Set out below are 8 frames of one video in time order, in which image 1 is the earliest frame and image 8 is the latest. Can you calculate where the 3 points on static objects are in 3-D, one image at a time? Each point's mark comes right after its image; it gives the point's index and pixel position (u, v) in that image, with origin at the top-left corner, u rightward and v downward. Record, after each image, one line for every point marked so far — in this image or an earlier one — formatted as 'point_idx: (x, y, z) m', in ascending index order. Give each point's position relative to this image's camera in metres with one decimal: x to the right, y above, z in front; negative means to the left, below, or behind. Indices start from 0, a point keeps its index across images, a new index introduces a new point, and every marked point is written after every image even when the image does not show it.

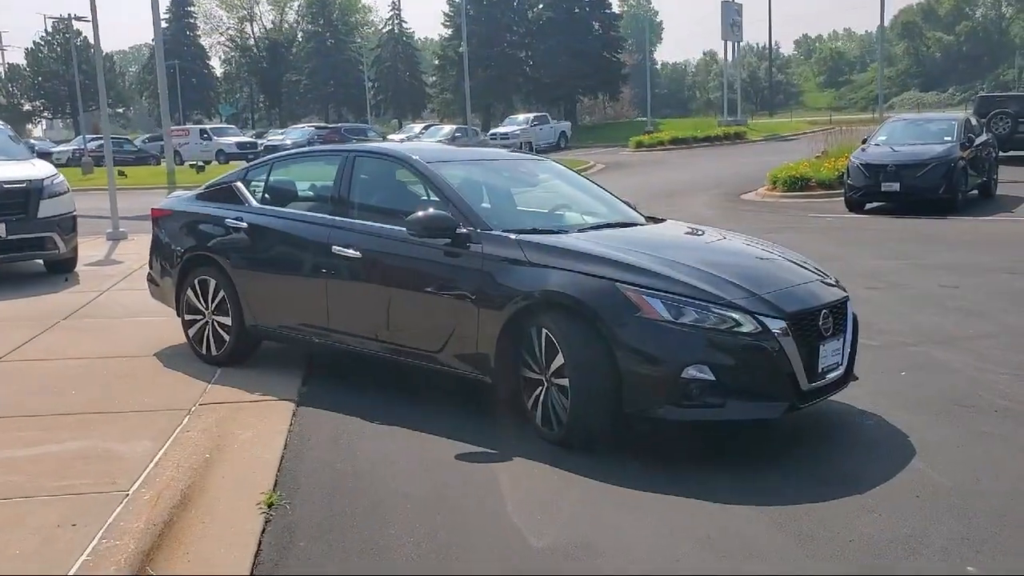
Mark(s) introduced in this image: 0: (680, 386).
0: (+0.9, -0.5, +4.9) m
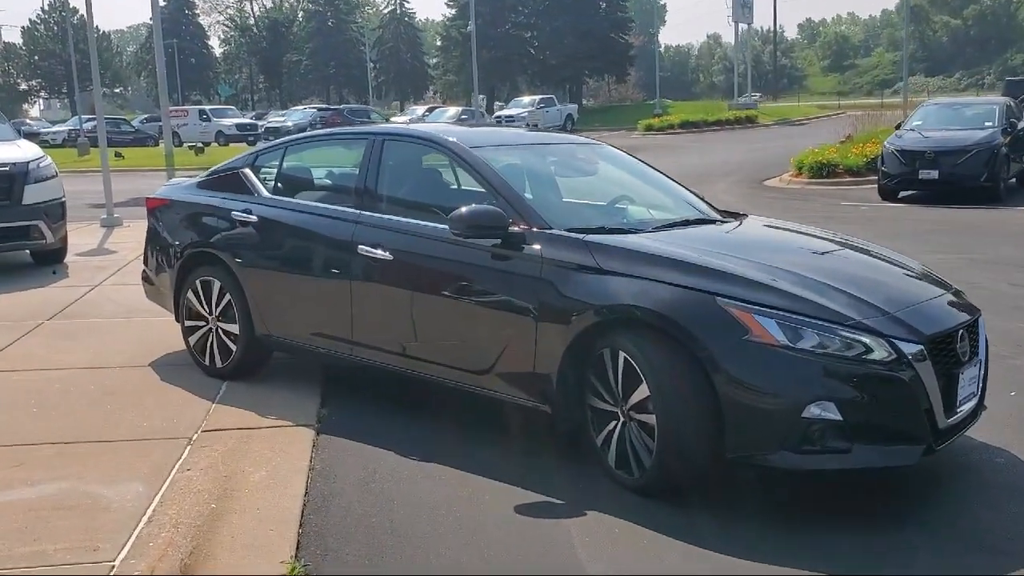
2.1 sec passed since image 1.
0: (+1.3, -0.6, +4.0) m
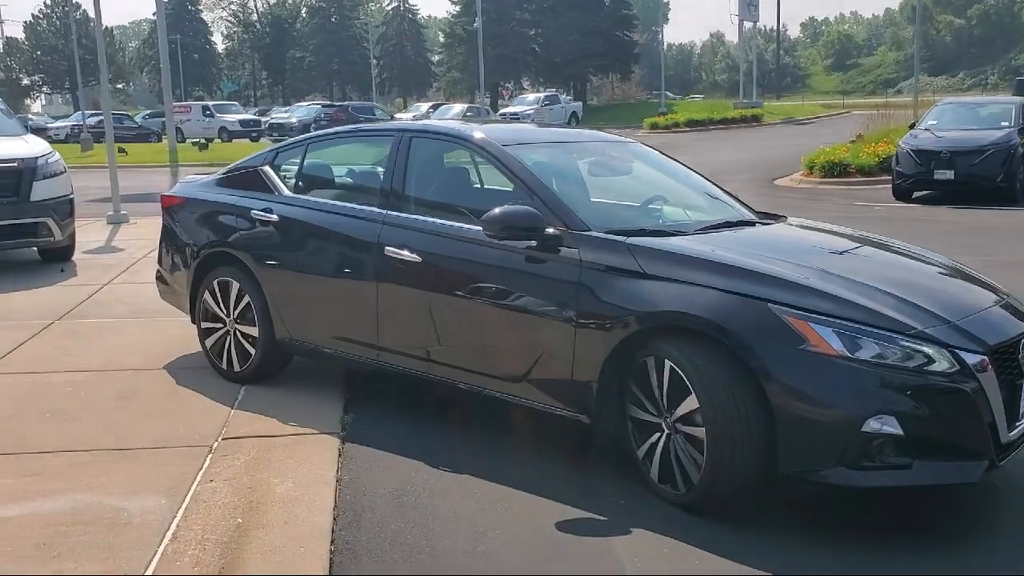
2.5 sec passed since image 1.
0: (+1.4, -0.6, +3.8) m
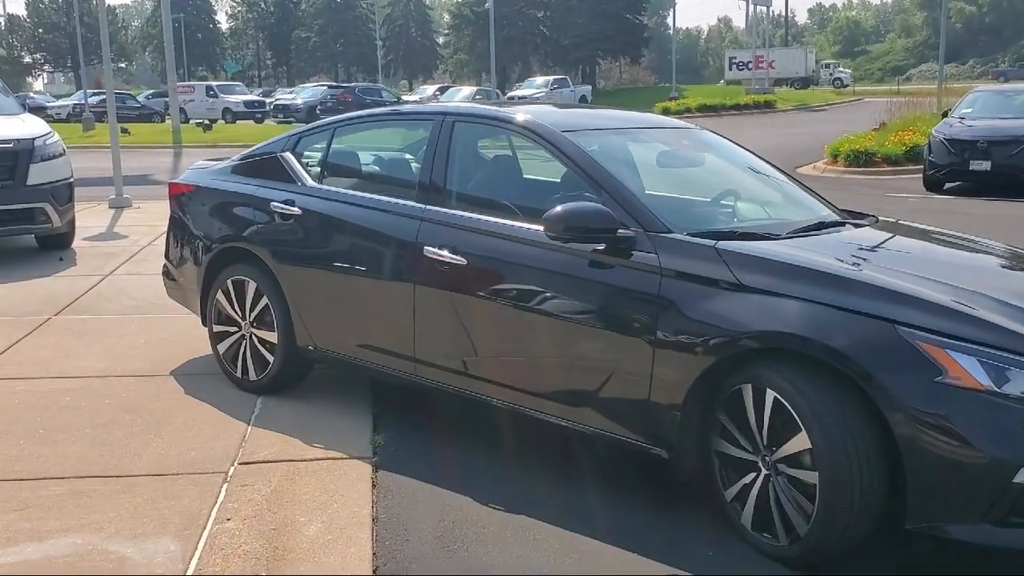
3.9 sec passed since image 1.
0: (+1.7, -0.7, +3.2) m
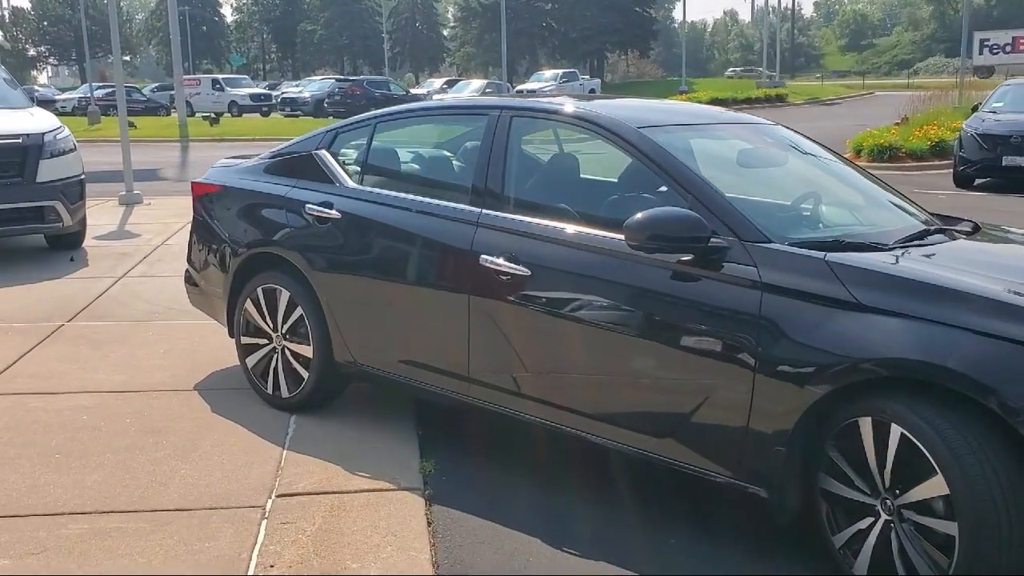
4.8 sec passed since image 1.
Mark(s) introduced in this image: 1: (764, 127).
0: (+2.0, -0.8, +2.7) m
1: (+1.3, +0.9, +4.9) m
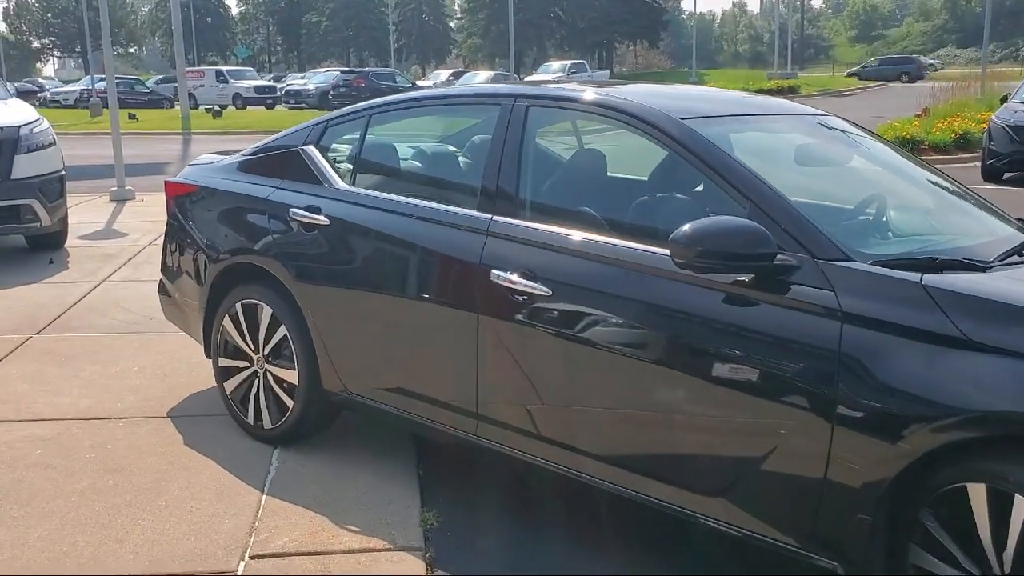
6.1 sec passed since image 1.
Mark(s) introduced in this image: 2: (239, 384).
0: (+2.1, -0.9, +2.1) m
1: (+1.4, +0.8, +4.2) m
2: (-1.4, -0.5, +4.6) m
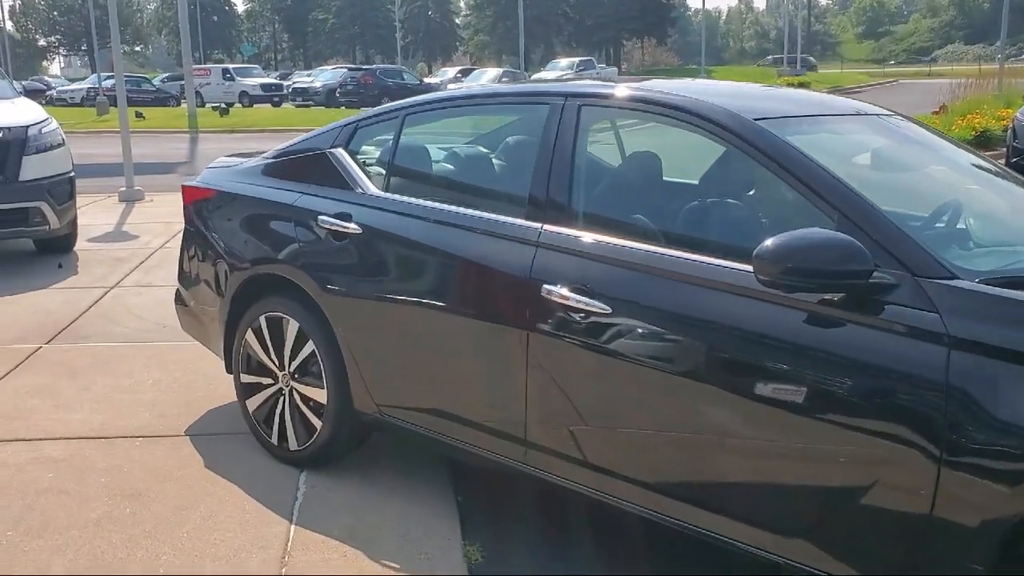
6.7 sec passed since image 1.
0: (+2.3, -0.9, +1.8) m
1: (+1.6, +0.7, +3.9) m
2: (-1.2, -0.5, +4.3) m
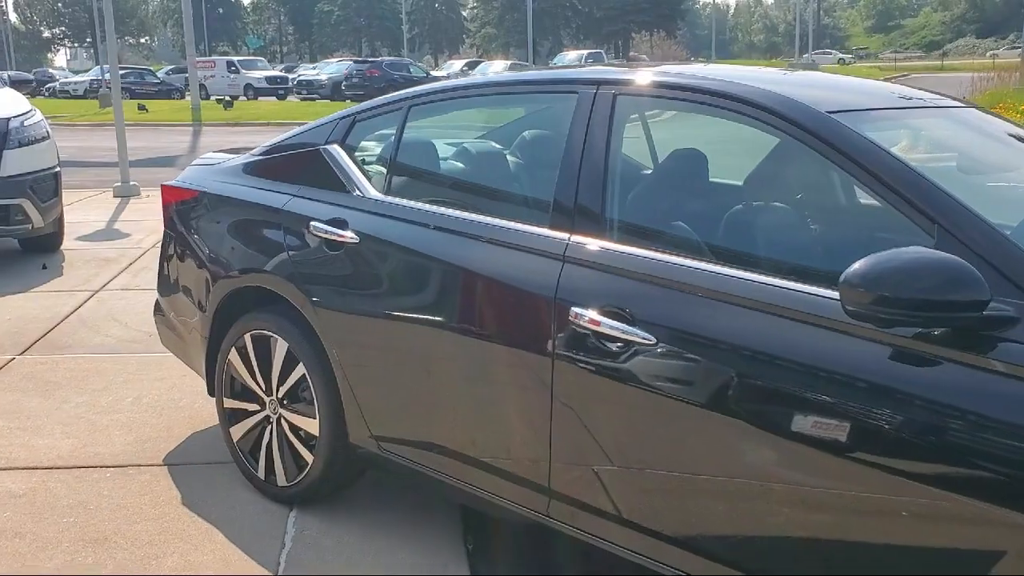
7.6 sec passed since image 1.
0: (+2.3, -1.0, +1.3) m
1: (+1.7, +0.7, +3.4) m
2: (-1.1, -0.6, +3.8) m
